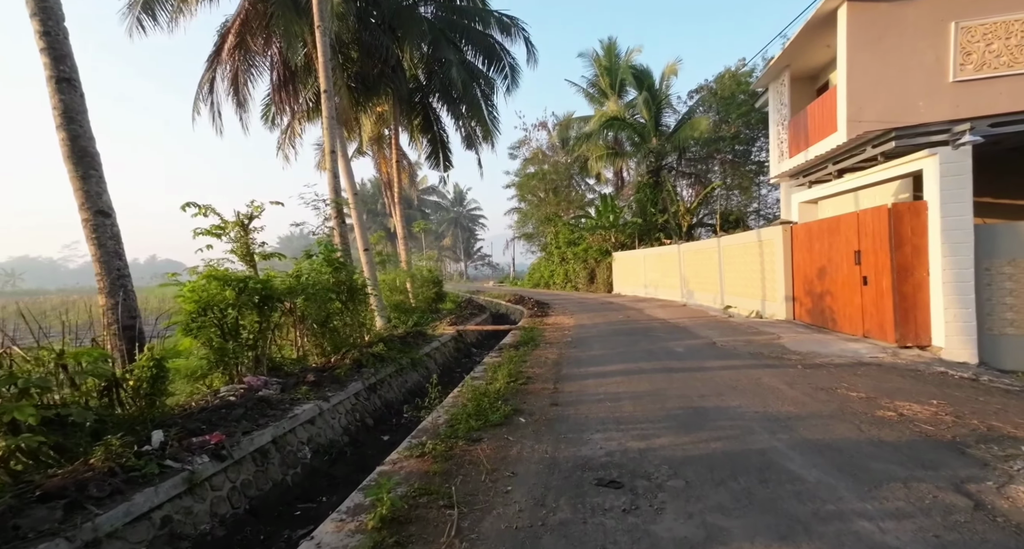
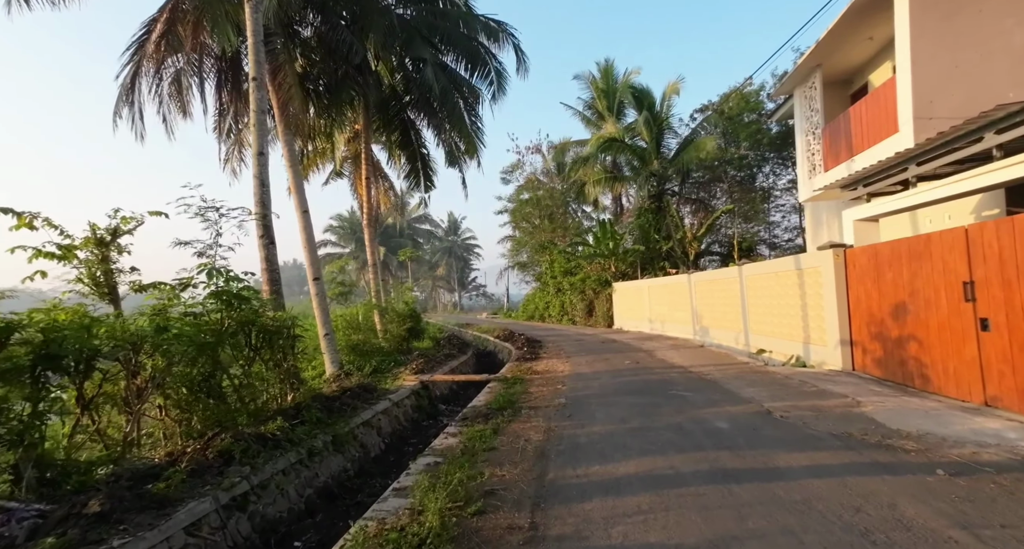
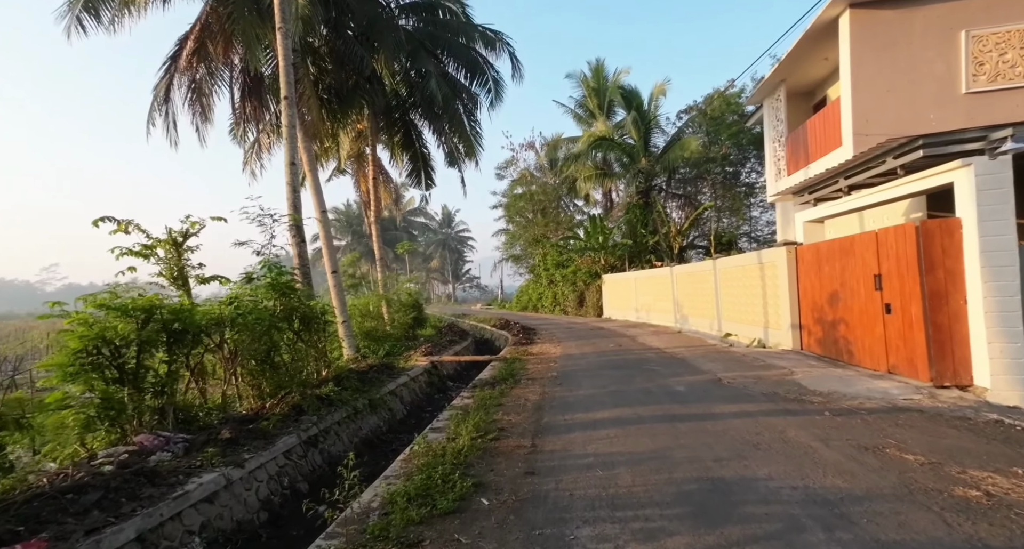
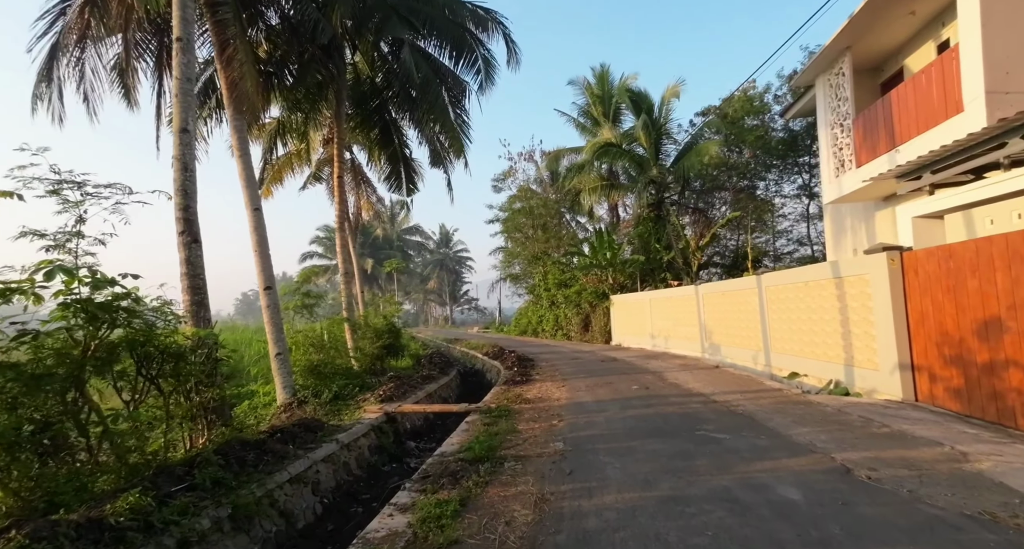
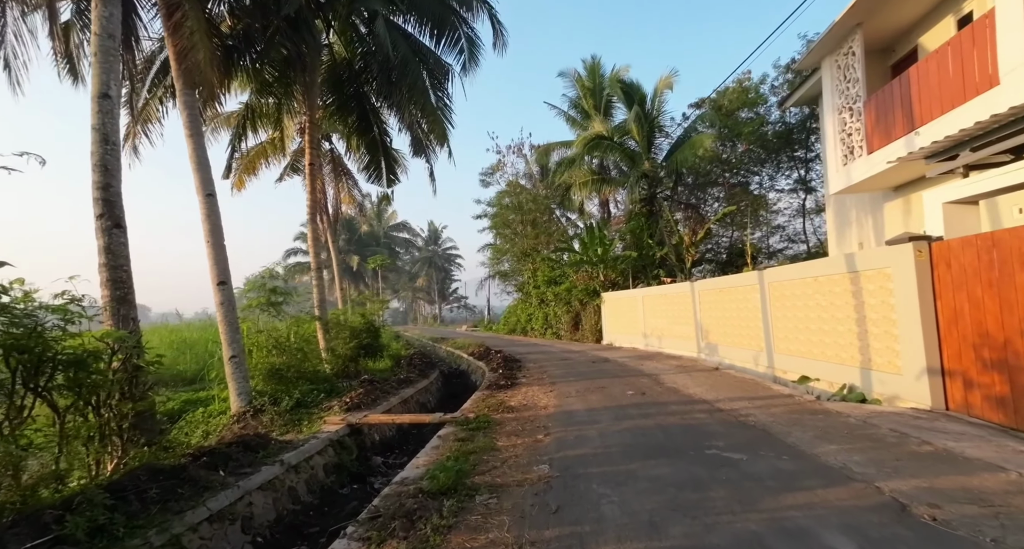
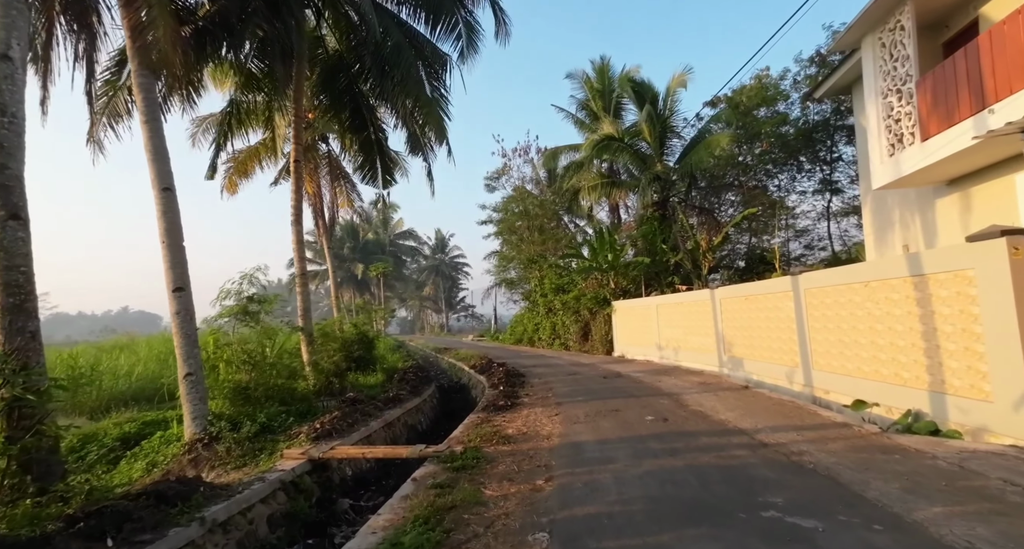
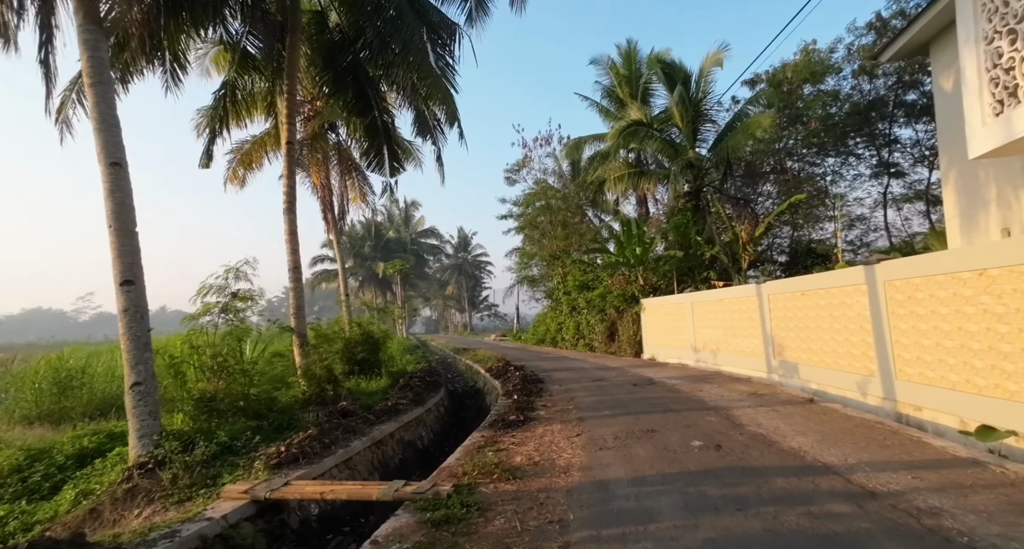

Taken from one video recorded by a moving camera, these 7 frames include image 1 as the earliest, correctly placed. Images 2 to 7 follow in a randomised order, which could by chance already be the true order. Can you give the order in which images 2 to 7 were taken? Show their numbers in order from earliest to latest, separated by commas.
3, 2, 4, 5, 6, 7
